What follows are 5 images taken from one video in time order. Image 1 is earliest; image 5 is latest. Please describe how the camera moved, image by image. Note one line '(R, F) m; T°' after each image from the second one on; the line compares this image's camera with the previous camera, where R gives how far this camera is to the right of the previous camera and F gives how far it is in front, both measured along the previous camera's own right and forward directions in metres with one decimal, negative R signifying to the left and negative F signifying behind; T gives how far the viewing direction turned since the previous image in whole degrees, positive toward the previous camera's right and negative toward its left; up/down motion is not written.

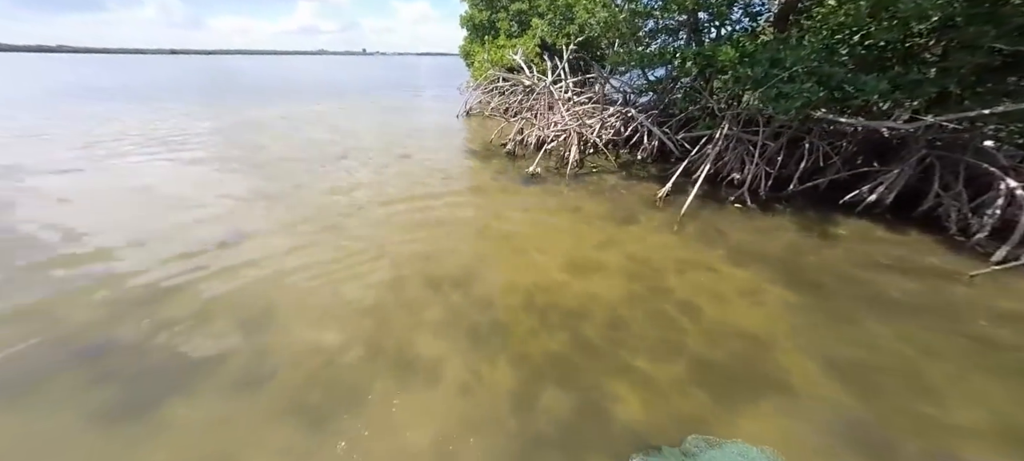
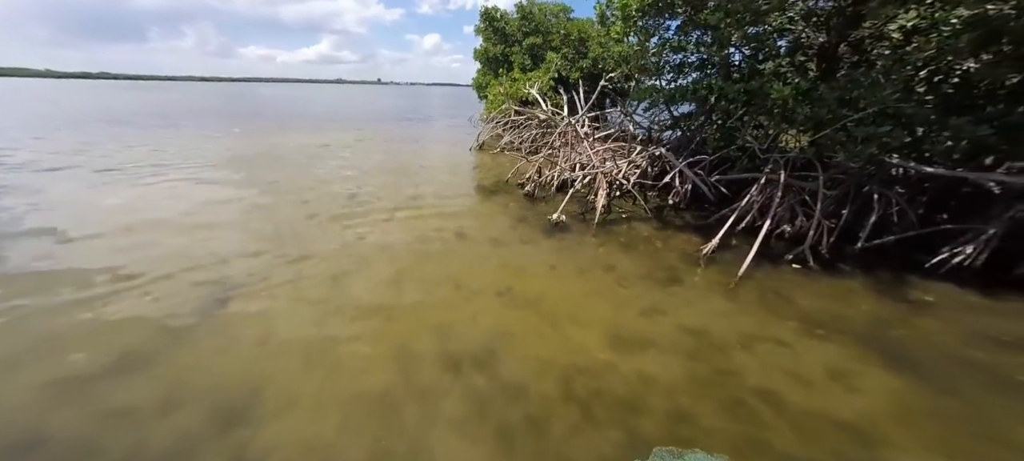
(-0.3, +0.6) m; 0°
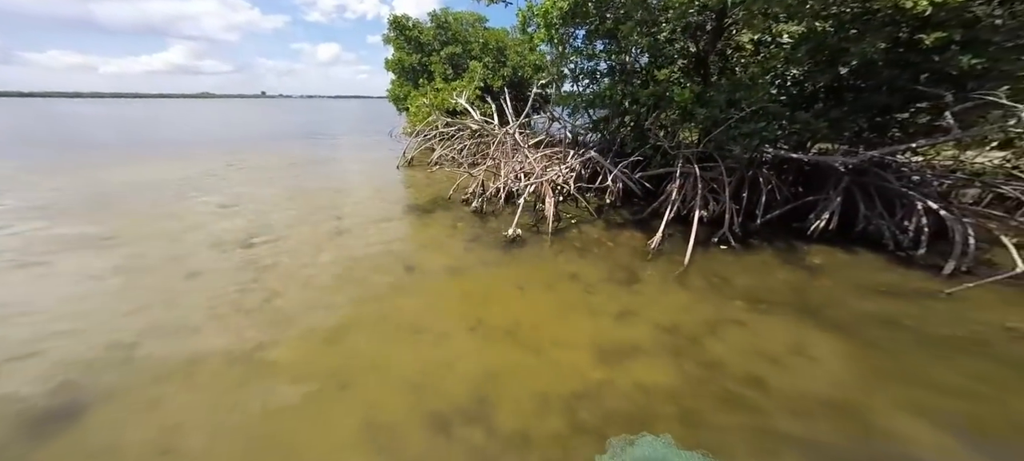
(-0.5, +0.3) m; +14°
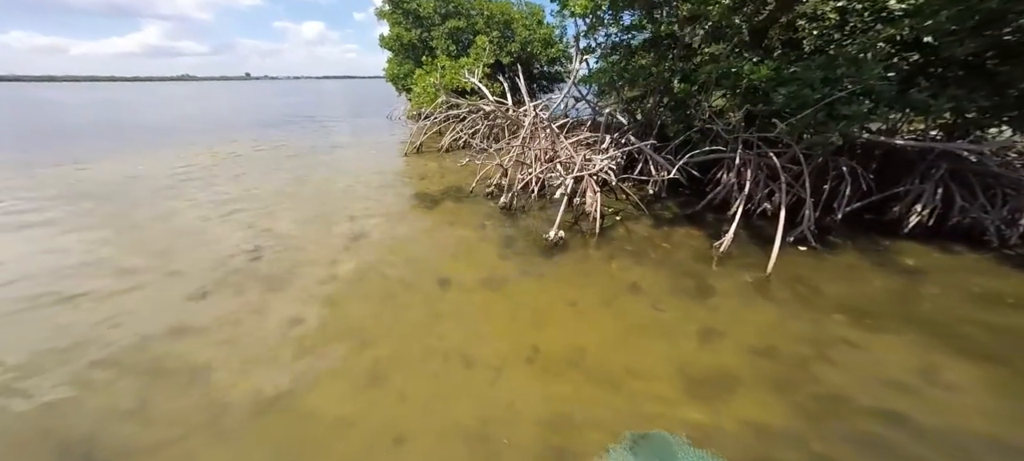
(-0.5, +0.8) m; +1°
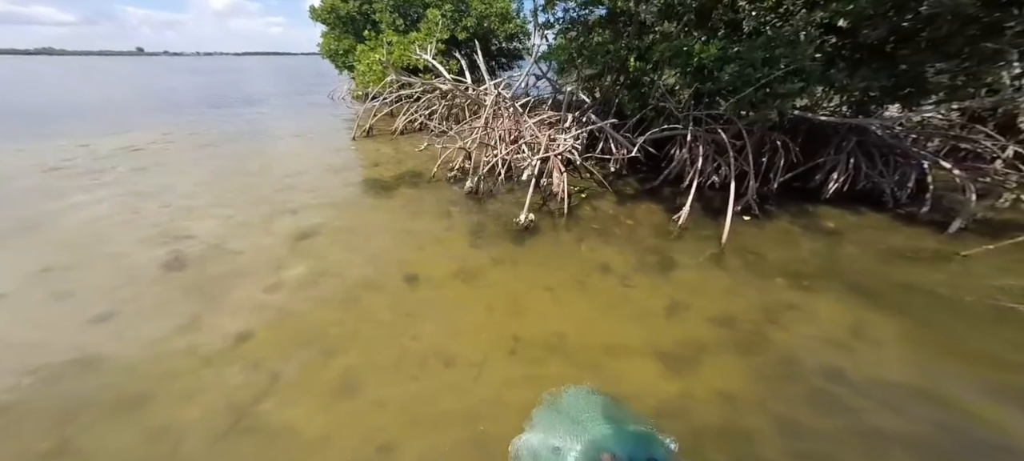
(-0.2, 0.0) m; +8°
